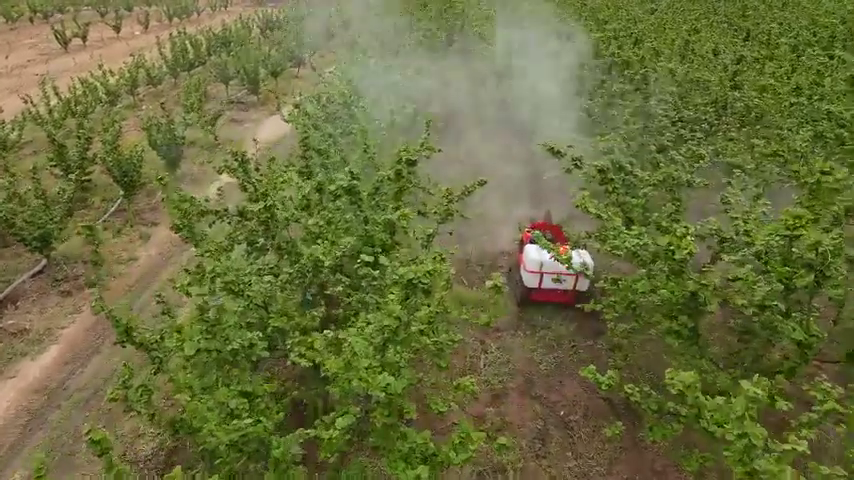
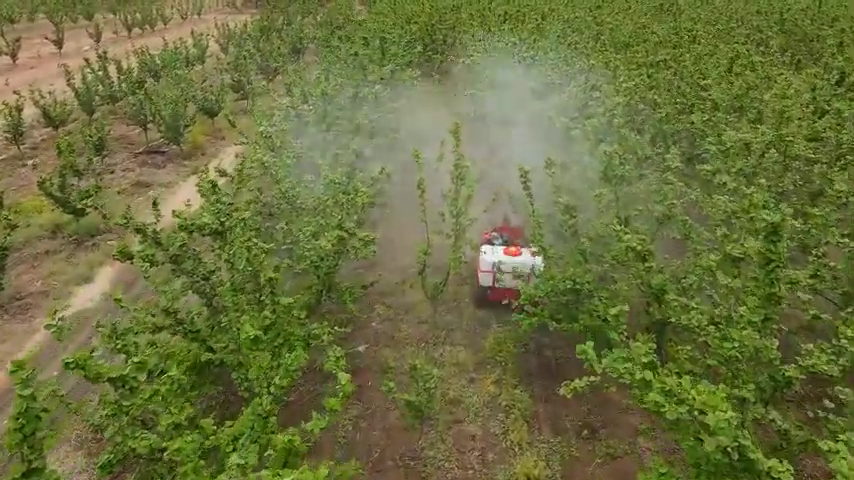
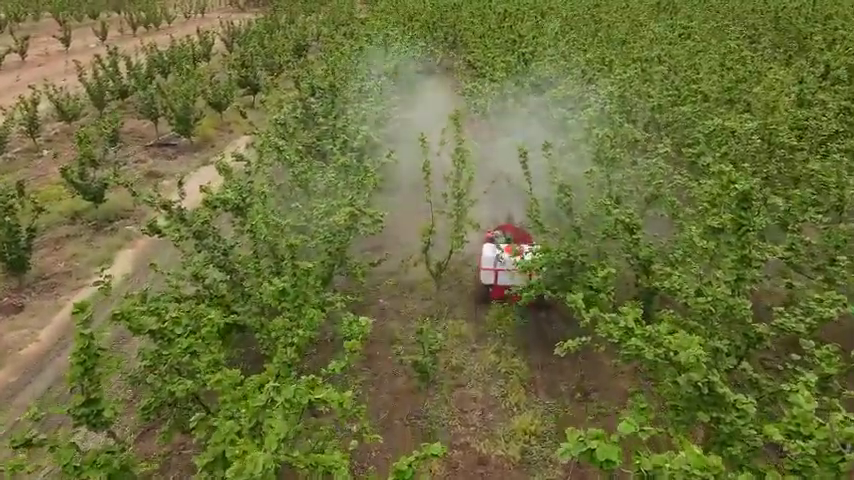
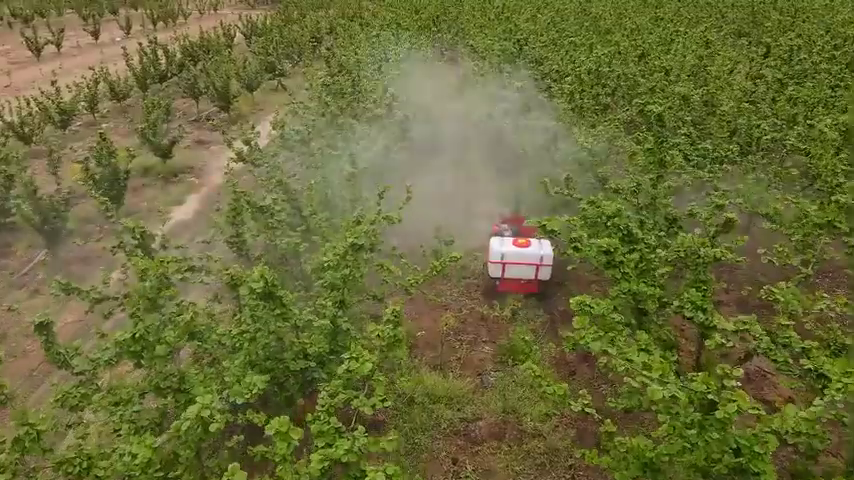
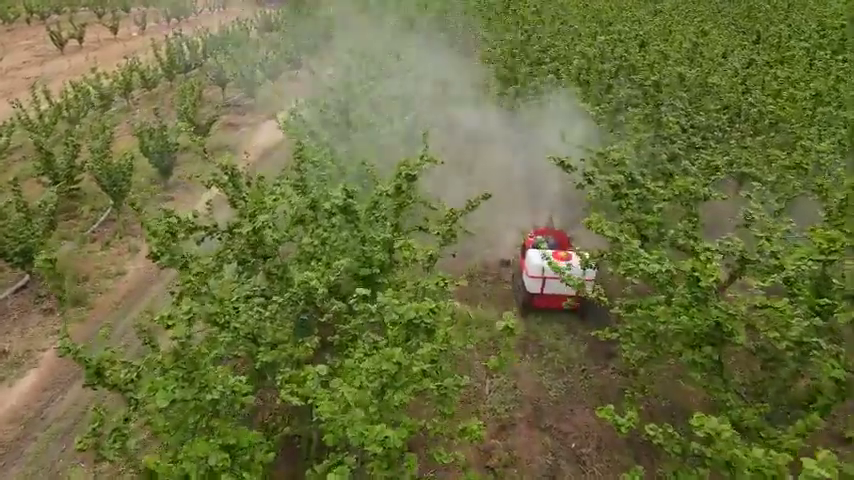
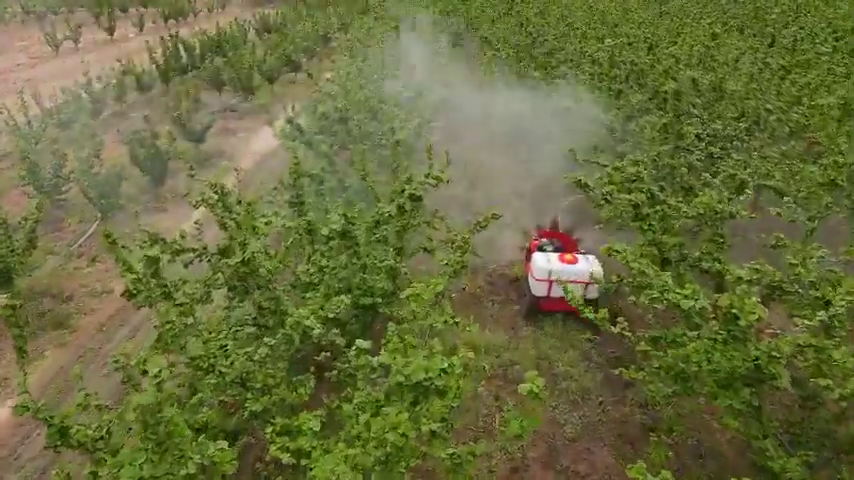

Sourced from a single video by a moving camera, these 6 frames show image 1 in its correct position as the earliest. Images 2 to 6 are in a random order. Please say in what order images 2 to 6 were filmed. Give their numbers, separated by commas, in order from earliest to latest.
5, 6, 4, 3, 2
